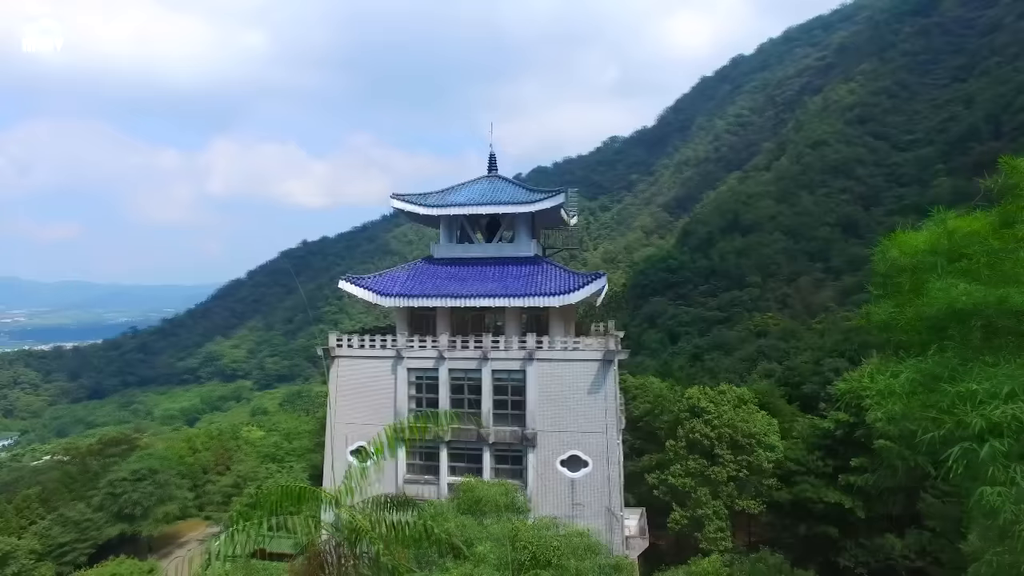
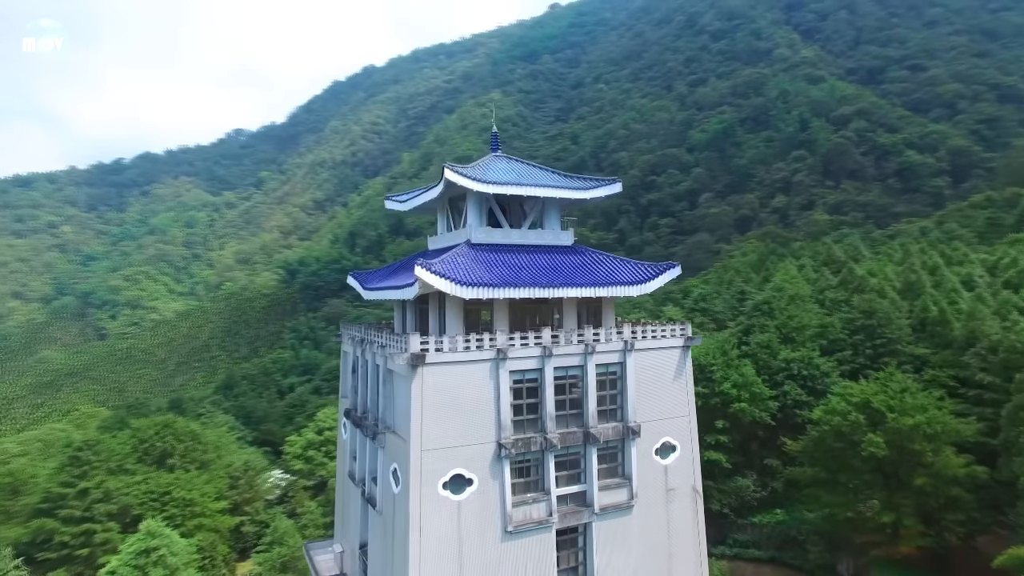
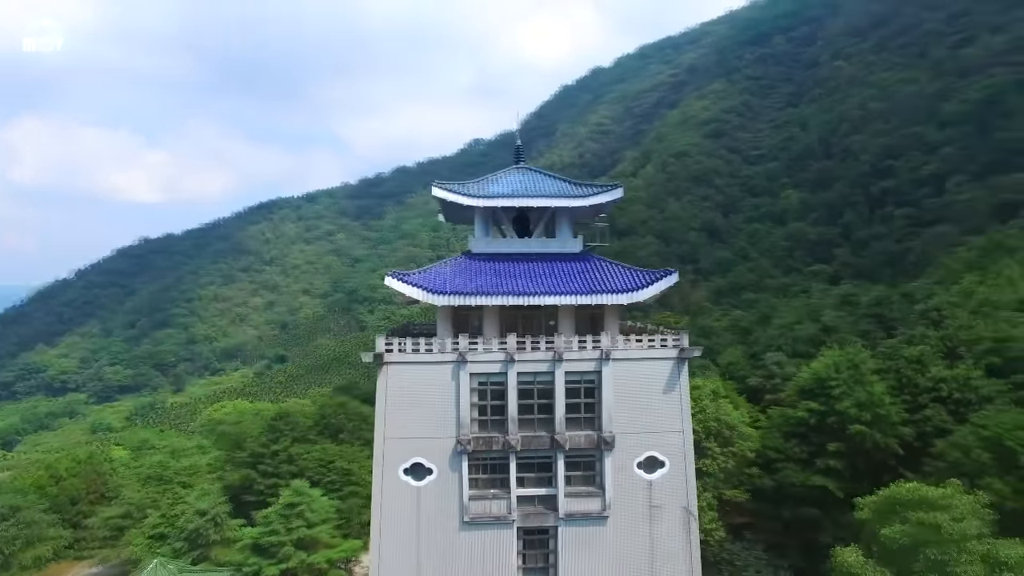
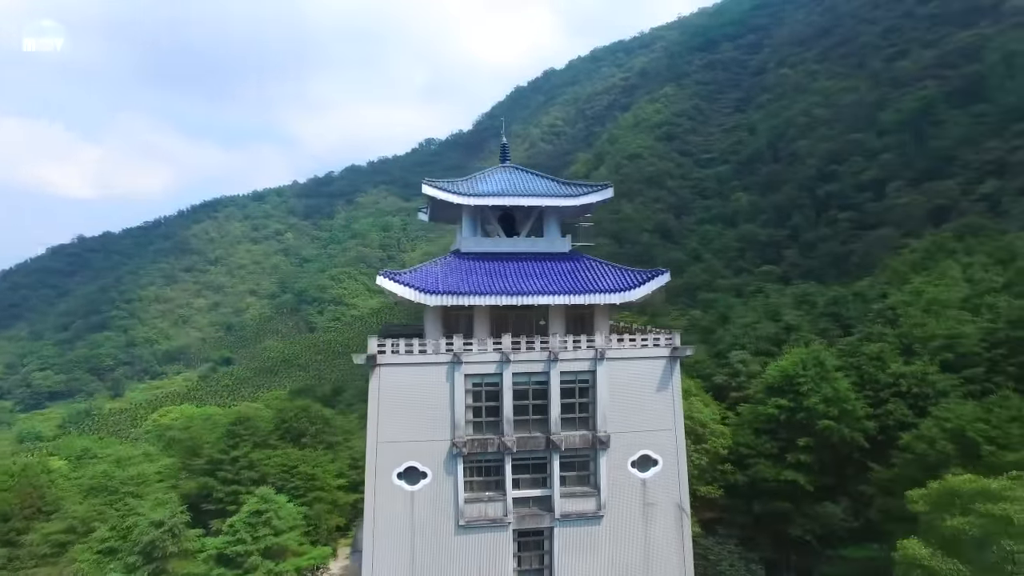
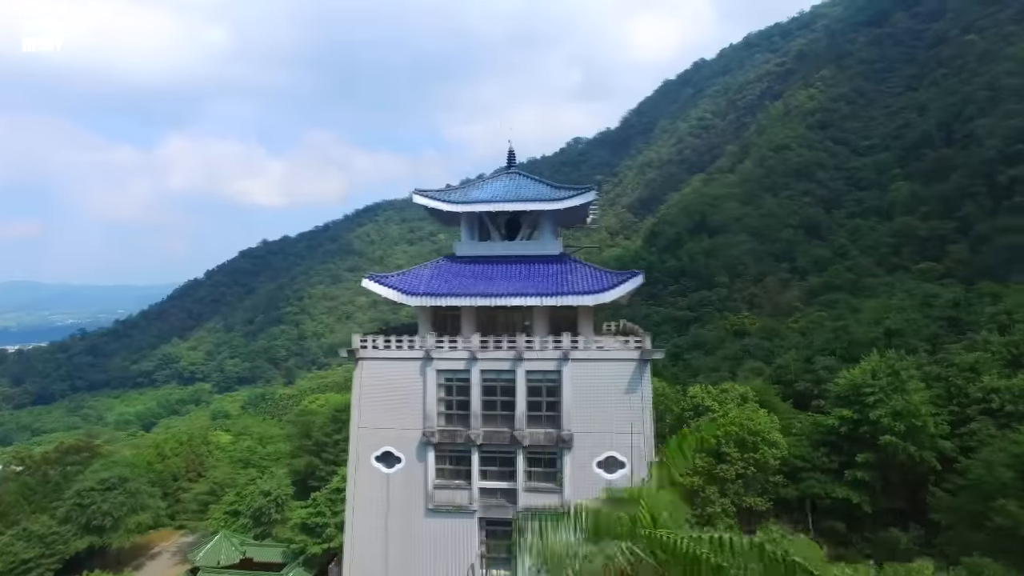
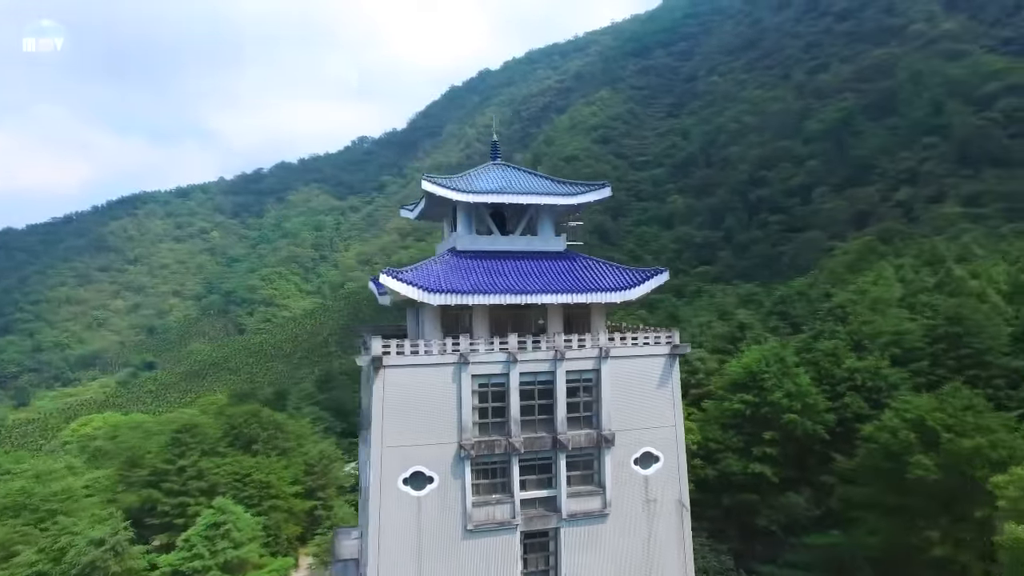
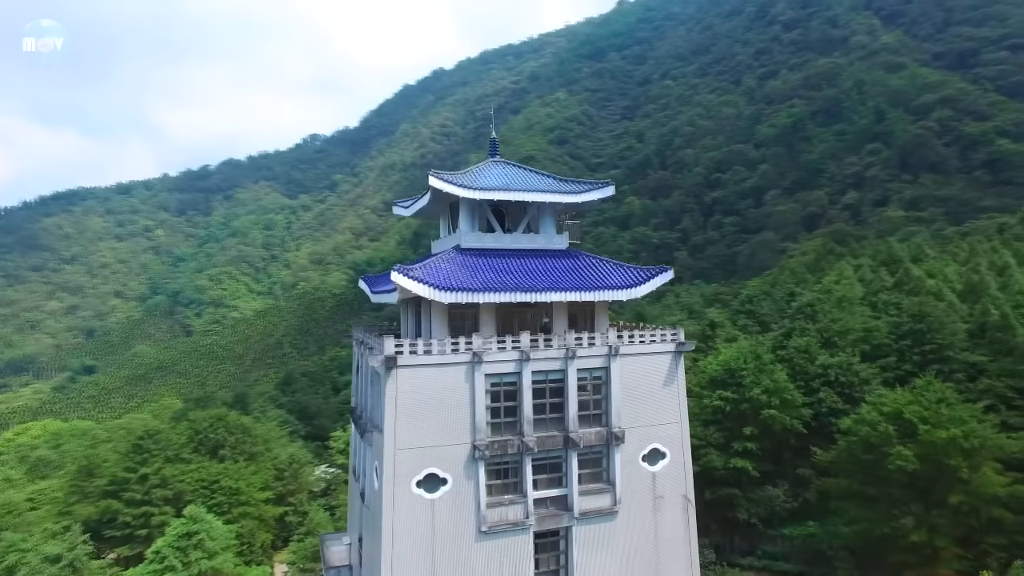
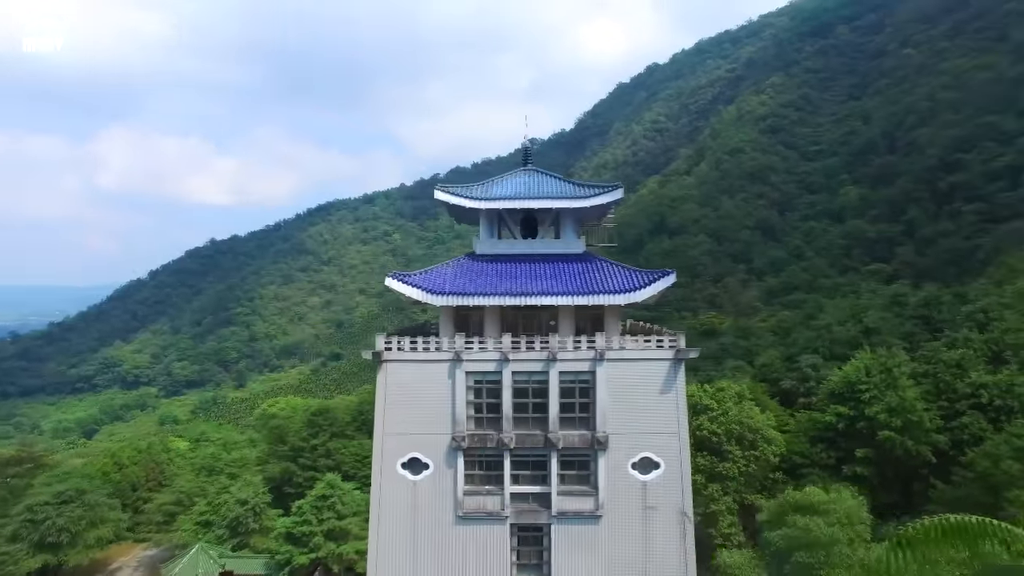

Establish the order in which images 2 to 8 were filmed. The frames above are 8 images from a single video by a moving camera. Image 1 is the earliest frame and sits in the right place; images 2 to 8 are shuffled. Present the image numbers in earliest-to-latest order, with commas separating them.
5, 8, 3, 4, 6, 7, 2
